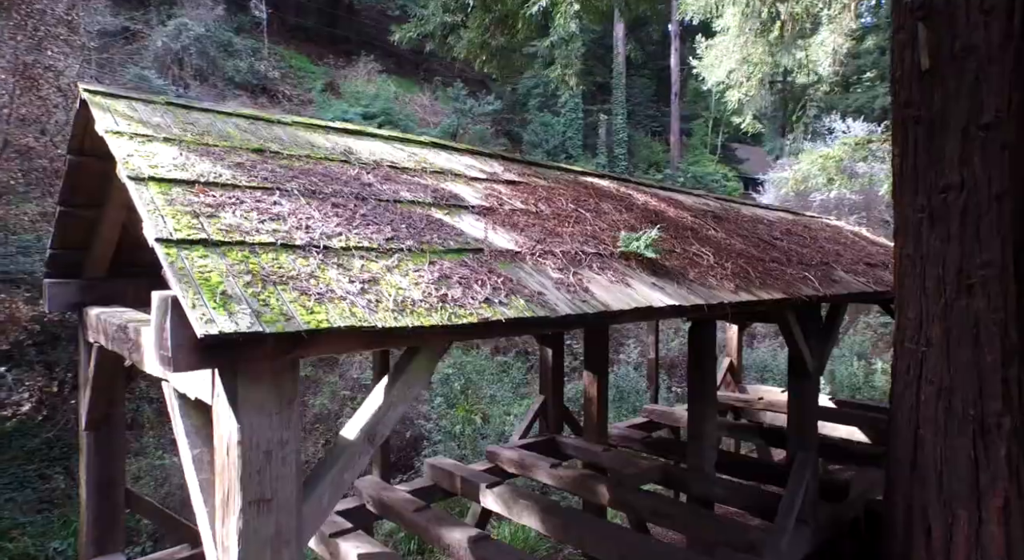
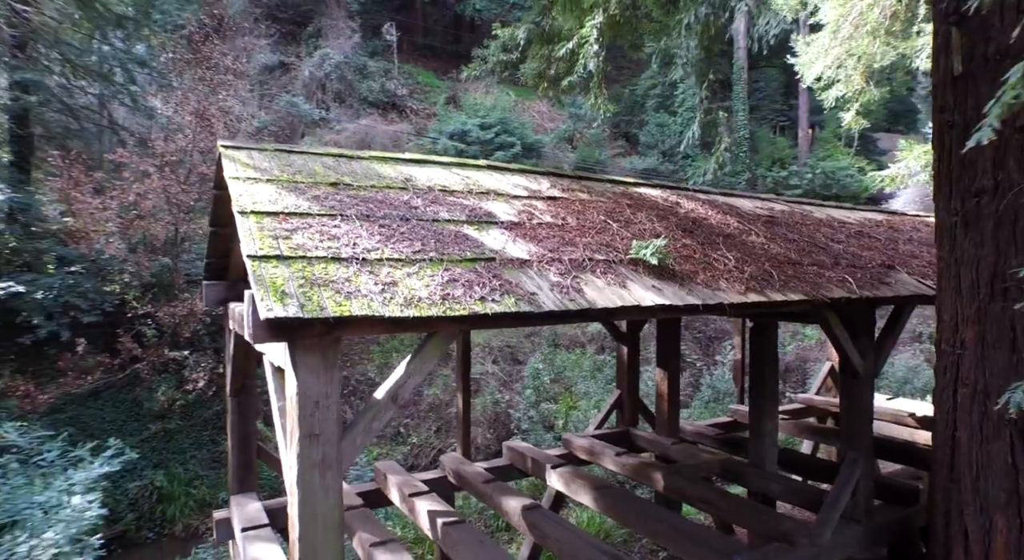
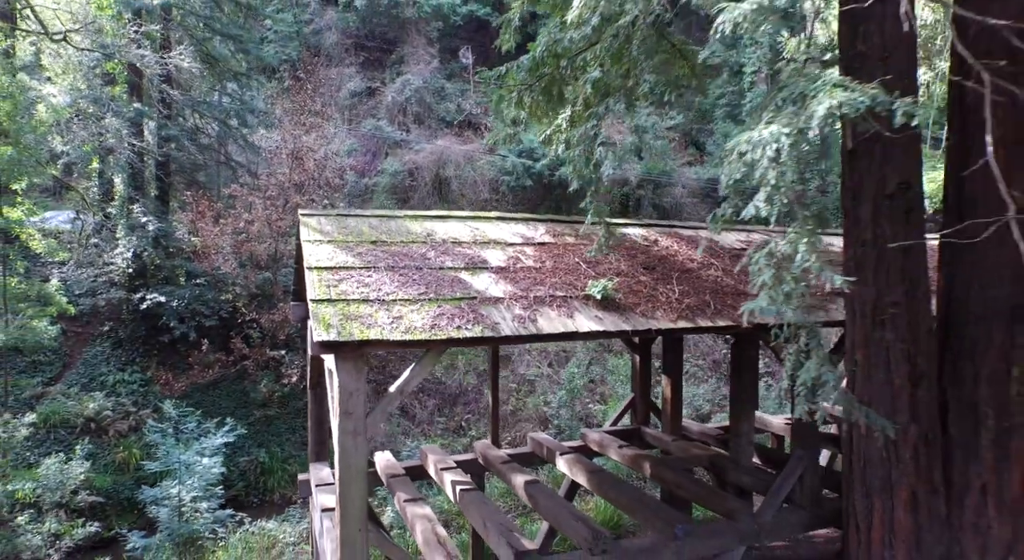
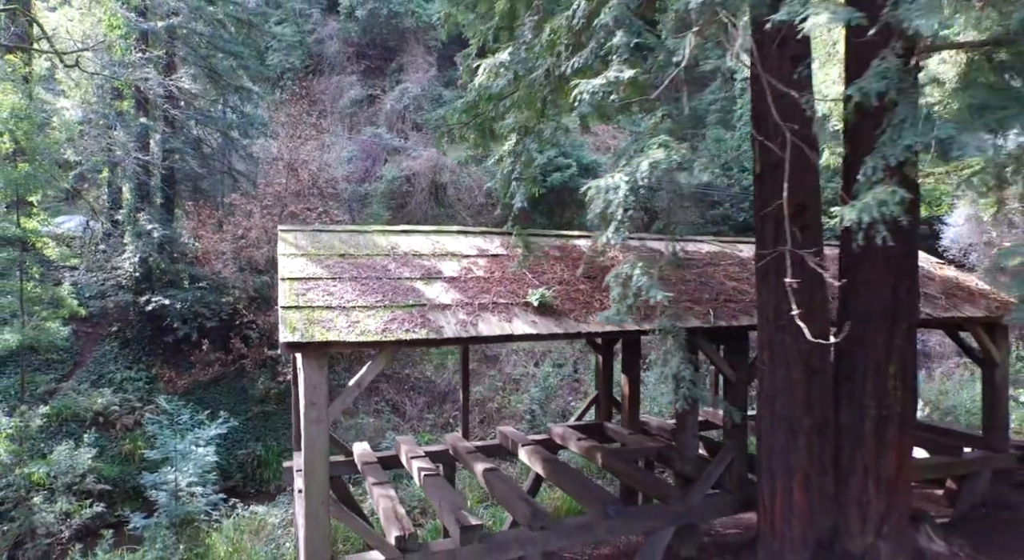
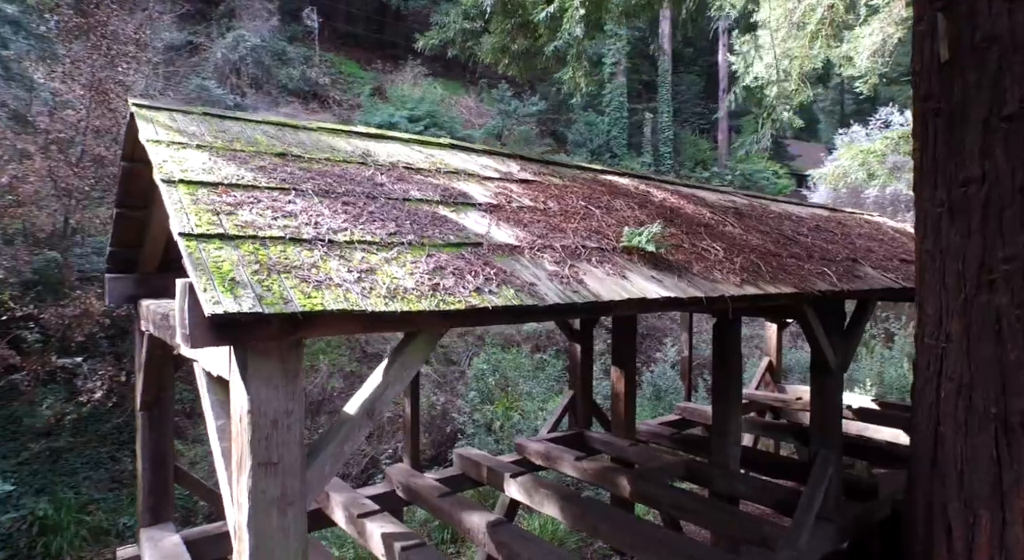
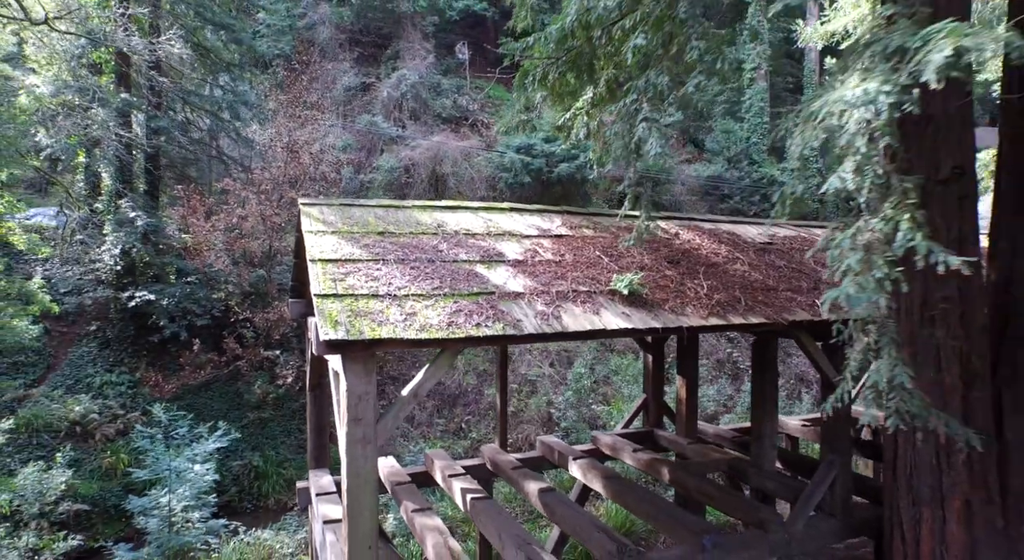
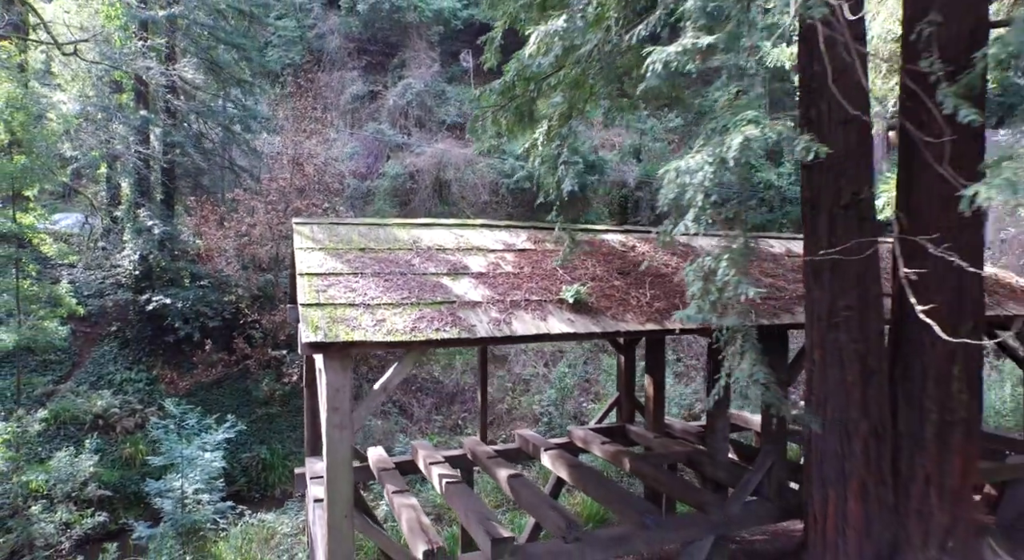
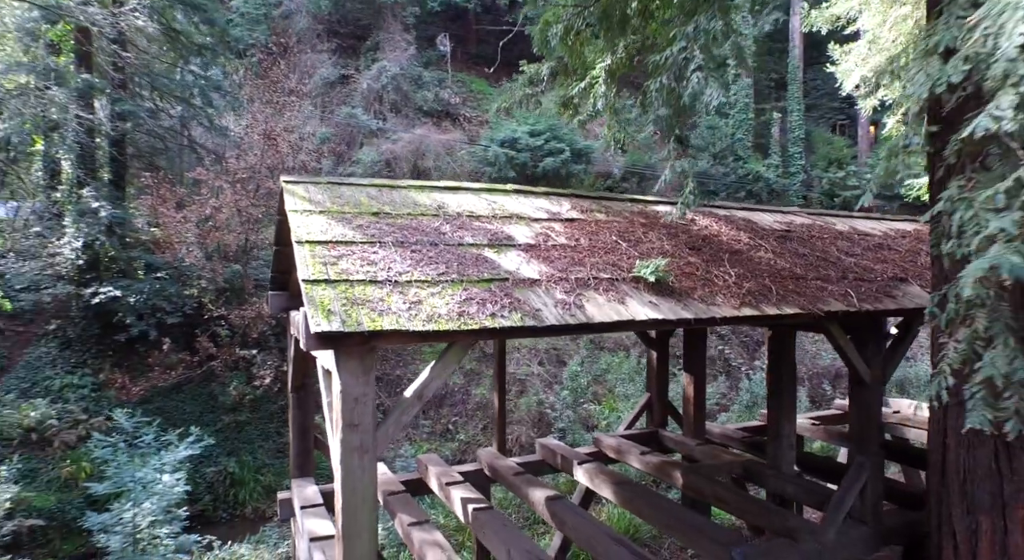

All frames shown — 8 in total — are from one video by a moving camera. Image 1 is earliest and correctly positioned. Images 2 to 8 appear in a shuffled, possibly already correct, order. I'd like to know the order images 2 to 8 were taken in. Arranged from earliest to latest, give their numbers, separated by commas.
5, 2, 8, 6, 3, 7, 4
